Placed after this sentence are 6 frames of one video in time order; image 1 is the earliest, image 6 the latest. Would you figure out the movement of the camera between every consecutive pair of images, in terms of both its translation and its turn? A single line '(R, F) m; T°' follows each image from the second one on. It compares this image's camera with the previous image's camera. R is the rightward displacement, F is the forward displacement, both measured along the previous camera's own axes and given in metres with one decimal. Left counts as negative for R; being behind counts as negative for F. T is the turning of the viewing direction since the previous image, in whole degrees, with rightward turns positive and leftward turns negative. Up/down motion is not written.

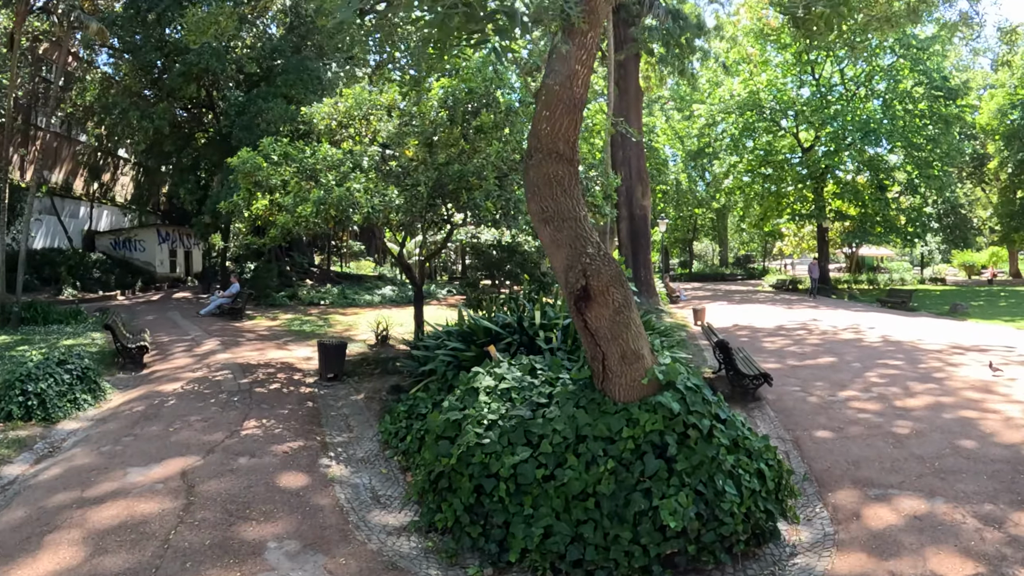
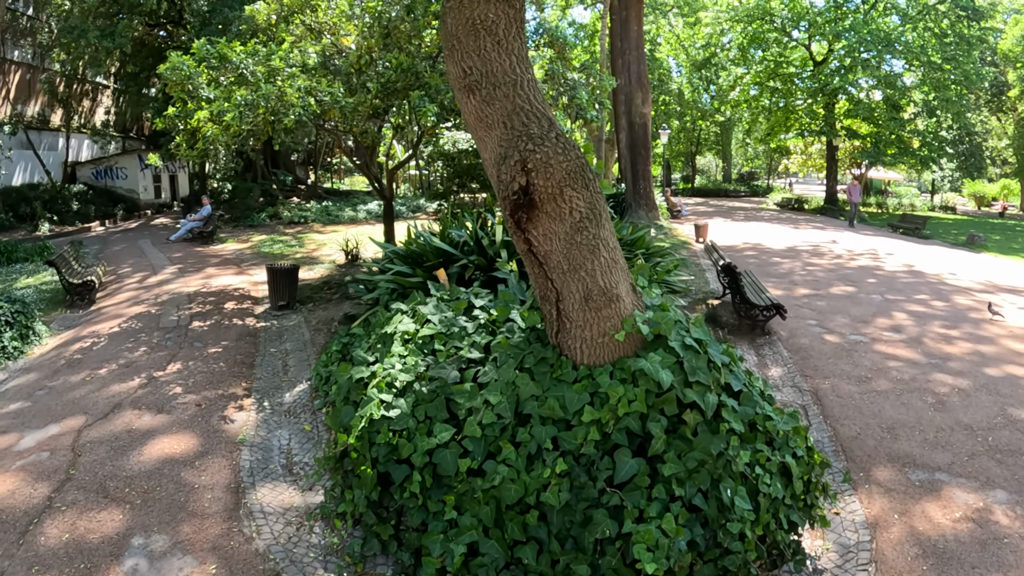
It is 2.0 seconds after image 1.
(+0.3, +1.3) m; 0°
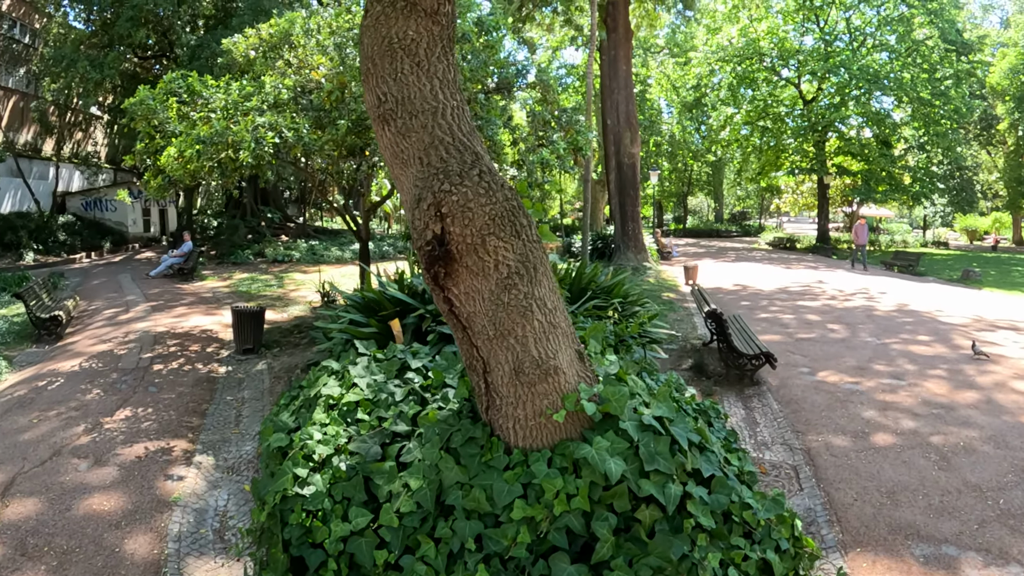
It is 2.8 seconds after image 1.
(+0.2, +0.4) m; 0°
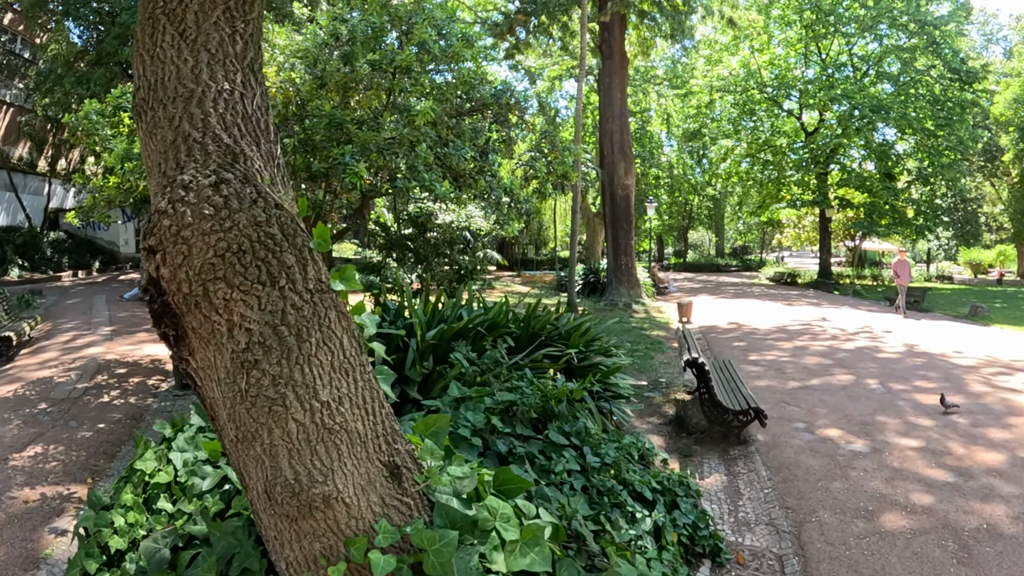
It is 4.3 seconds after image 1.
(+0.4, +0.8) m; 0°
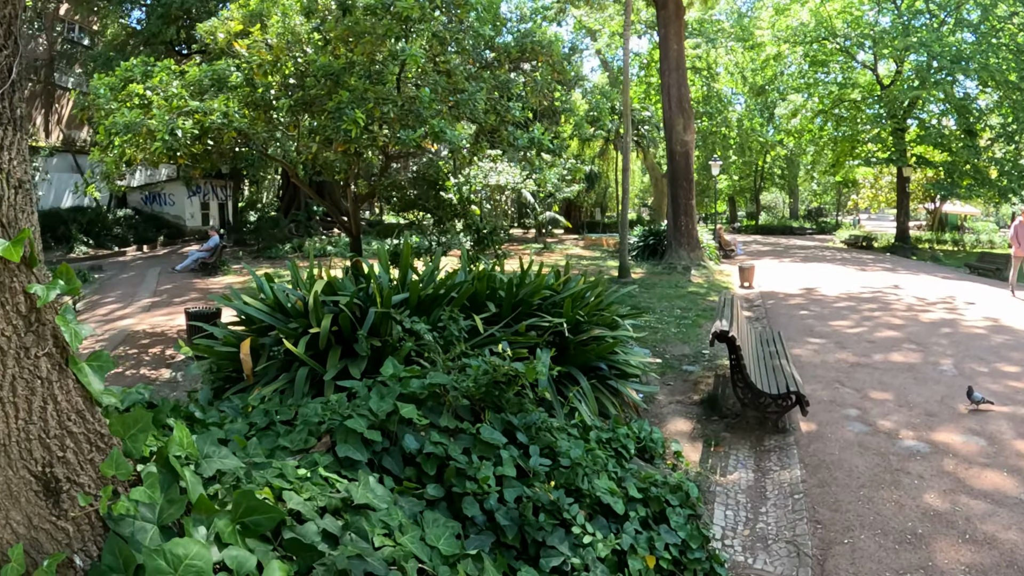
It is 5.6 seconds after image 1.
(+0.5, +0.7) m; -6°
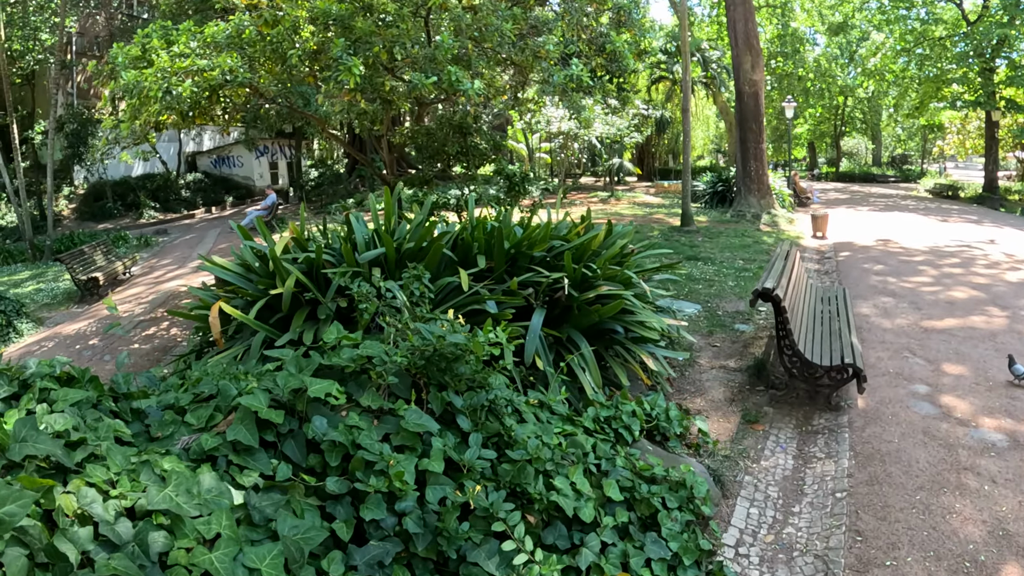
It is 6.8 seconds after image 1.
(+0.4, +0.6) m; -6°
